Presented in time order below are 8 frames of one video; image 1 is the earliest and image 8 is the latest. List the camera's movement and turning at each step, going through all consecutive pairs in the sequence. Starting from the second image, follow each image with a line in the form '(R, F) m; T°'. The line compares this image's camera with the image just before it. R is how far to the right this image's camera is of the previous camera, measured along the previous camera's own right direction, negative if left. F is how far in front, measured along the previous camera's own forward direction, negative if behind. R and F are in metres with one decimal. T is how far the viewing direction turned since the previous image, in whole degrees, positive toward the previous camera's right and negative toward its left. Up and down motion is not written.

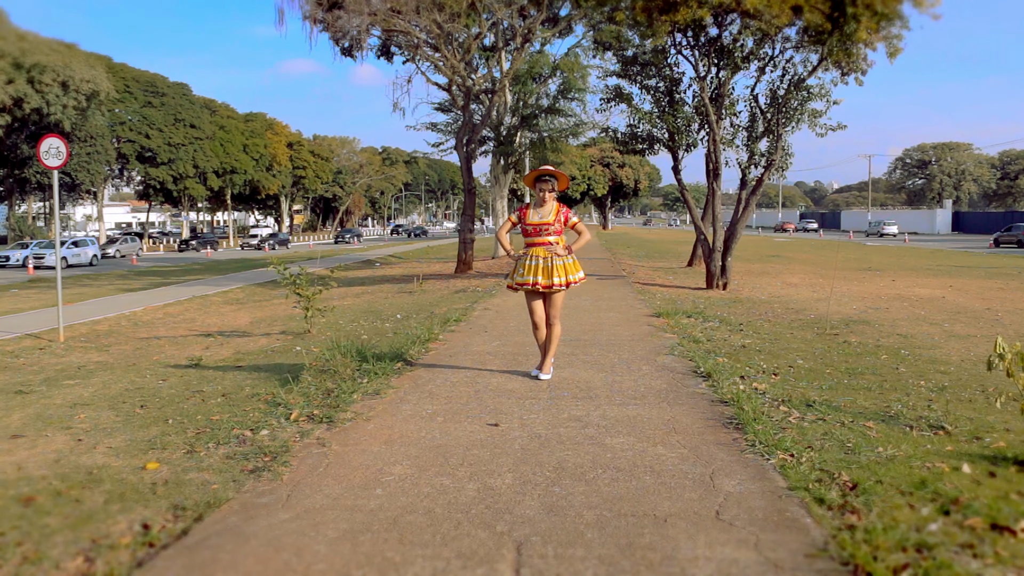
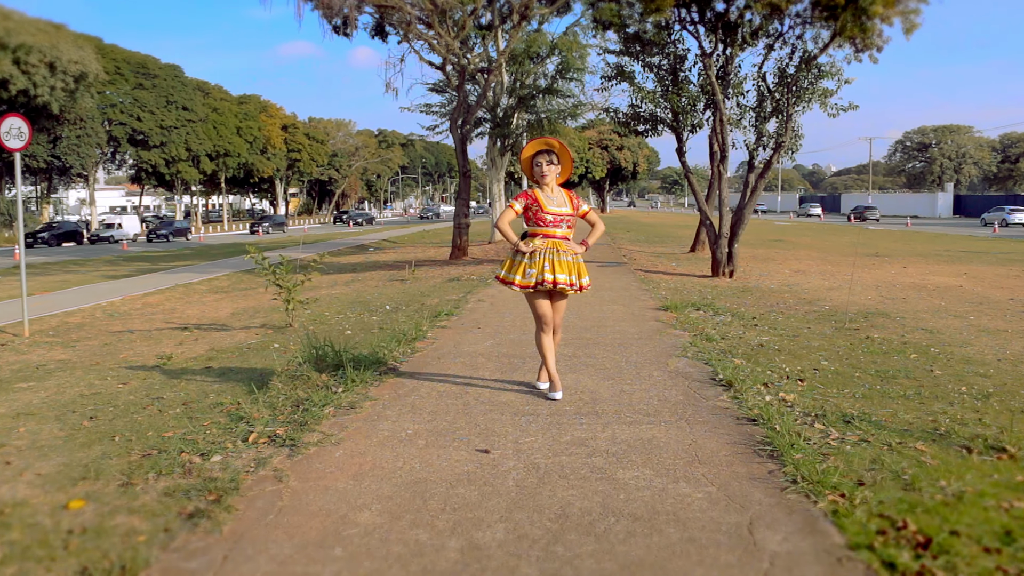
(0.0, +0.7) m; 0°
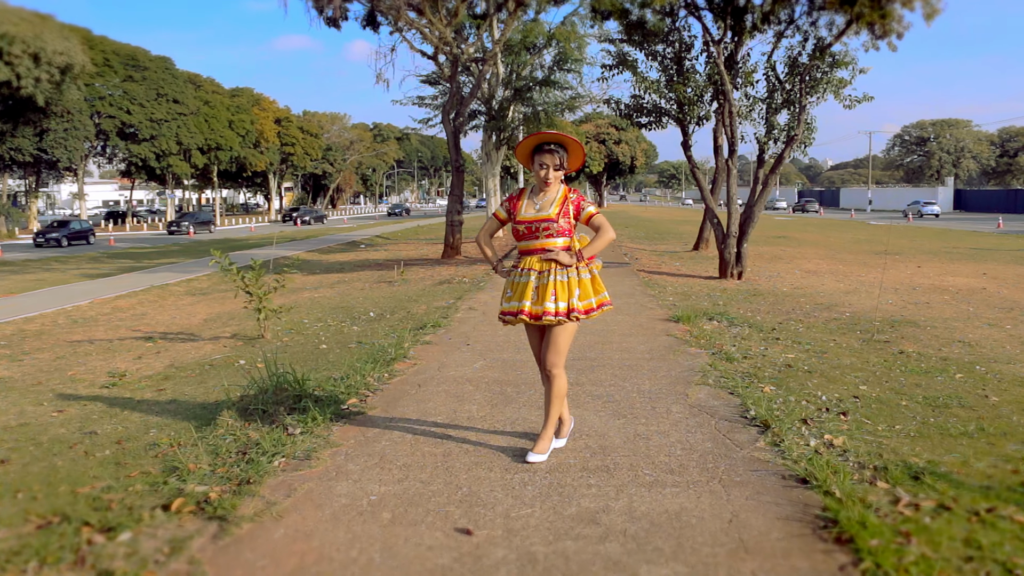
(0.0, +0.9) m; 0°
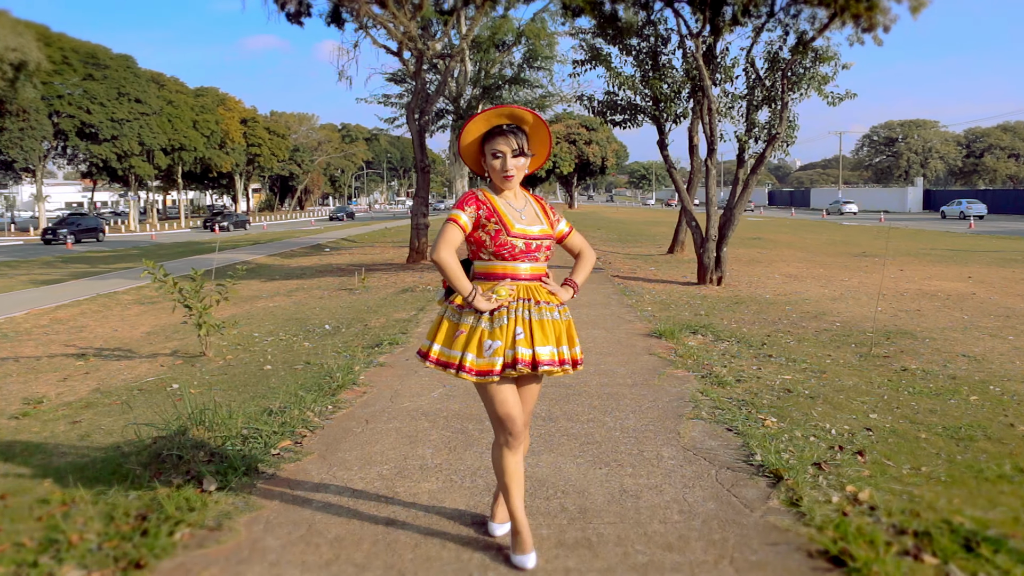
(0.0, +0.8) m; +2°
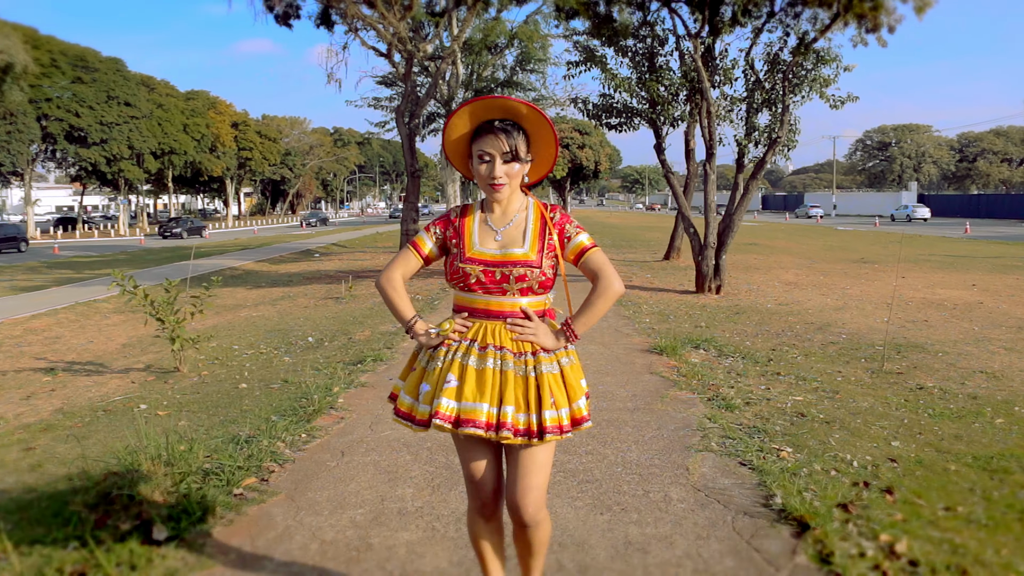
(0.0, +0.5) m; 0°
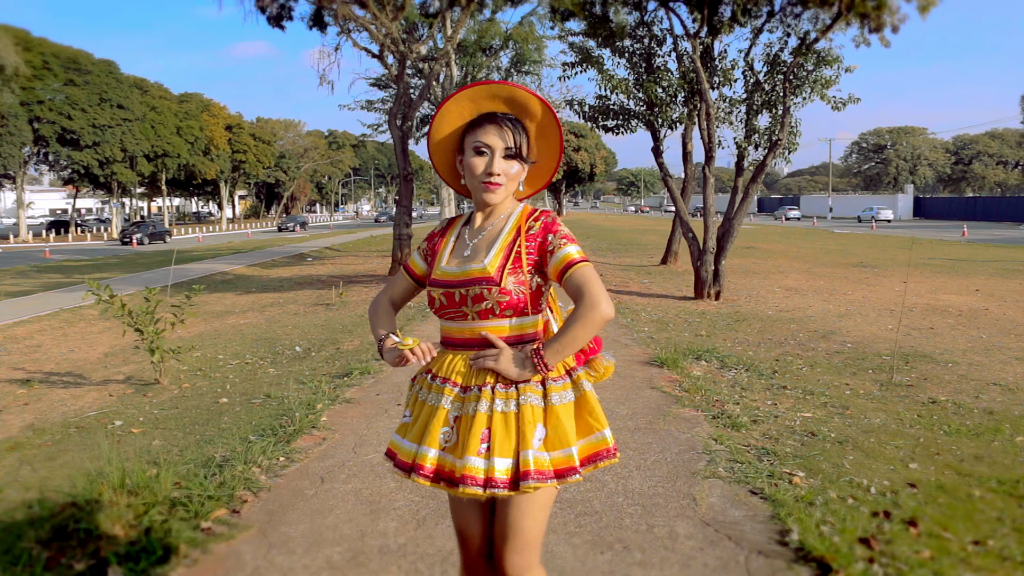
(0.0, +0.3) m; 0°
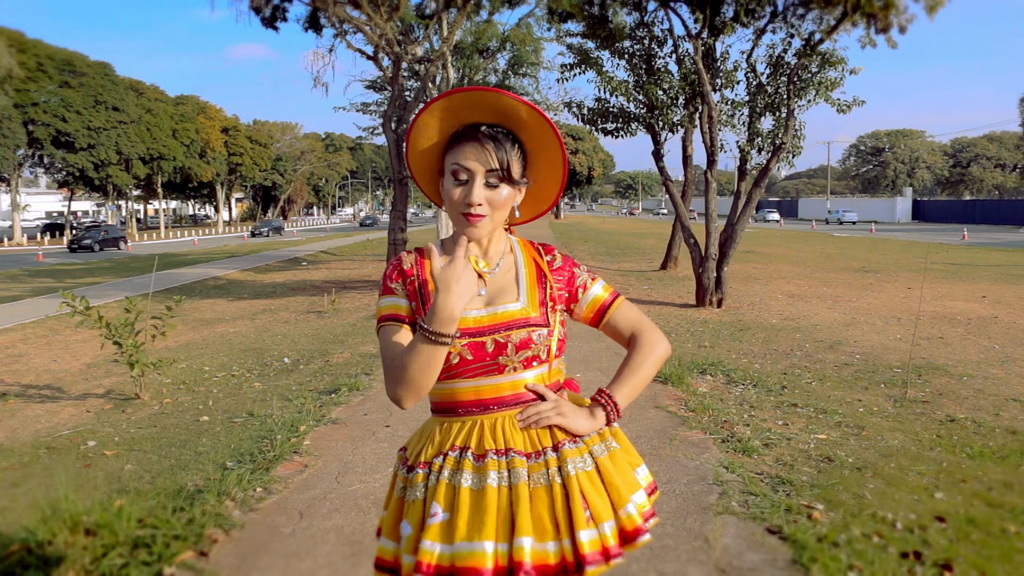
(0.0, +0.3) m; 0°
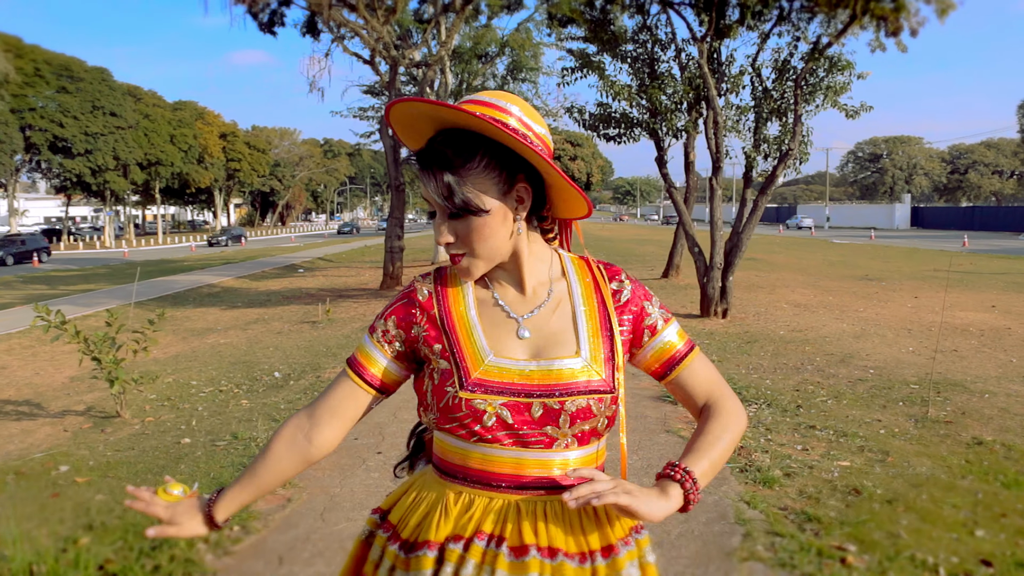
(0.0, +0.4) m; 0°
